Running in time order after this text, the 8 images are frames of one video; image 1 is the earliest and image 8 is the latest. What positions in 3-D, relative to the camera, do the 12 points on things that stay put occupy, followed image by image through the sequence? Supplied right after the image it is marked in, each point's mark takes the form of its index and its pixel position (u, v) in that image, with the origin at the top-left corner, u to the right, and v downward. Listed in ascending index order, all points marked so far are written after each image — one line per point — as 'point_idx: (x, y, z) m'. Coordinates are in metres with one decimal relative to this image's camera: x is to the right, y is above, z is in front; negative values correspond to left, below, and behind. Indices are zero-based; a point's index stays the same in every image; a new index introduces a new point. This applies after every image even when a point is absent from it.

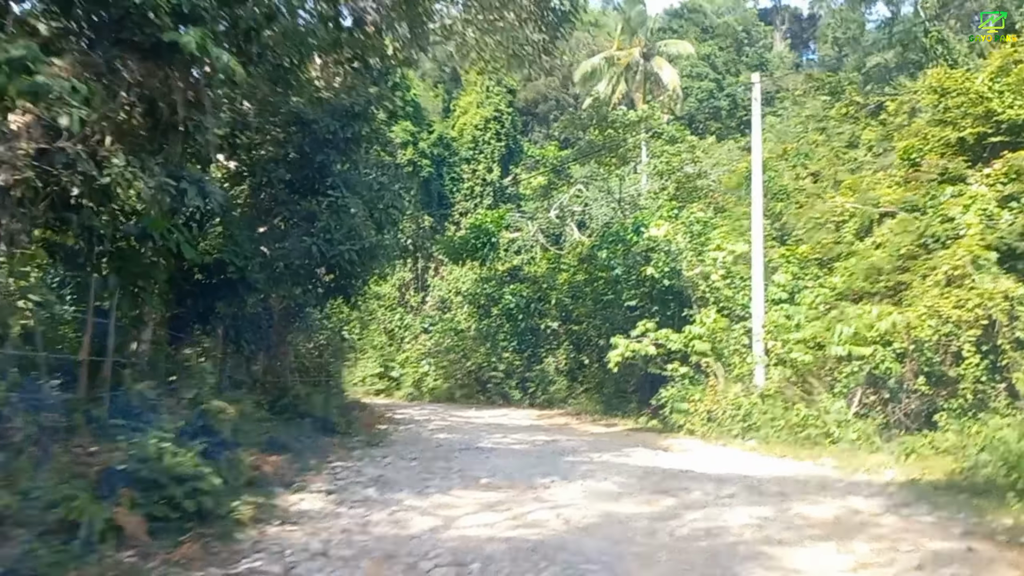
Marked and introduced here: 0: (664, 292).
0: (+2.8, 0.0, +15.4) m
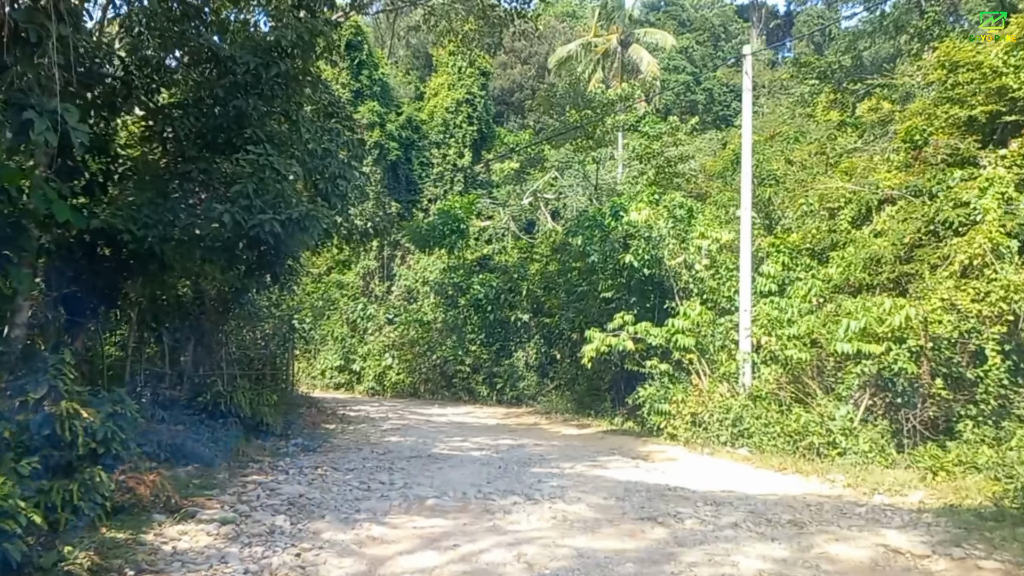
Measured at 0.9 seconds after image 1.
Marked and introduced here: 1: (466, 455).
0: (+2.2, +0.1, +14.2) m
1: (-0.5, -1.7, +8.8) m
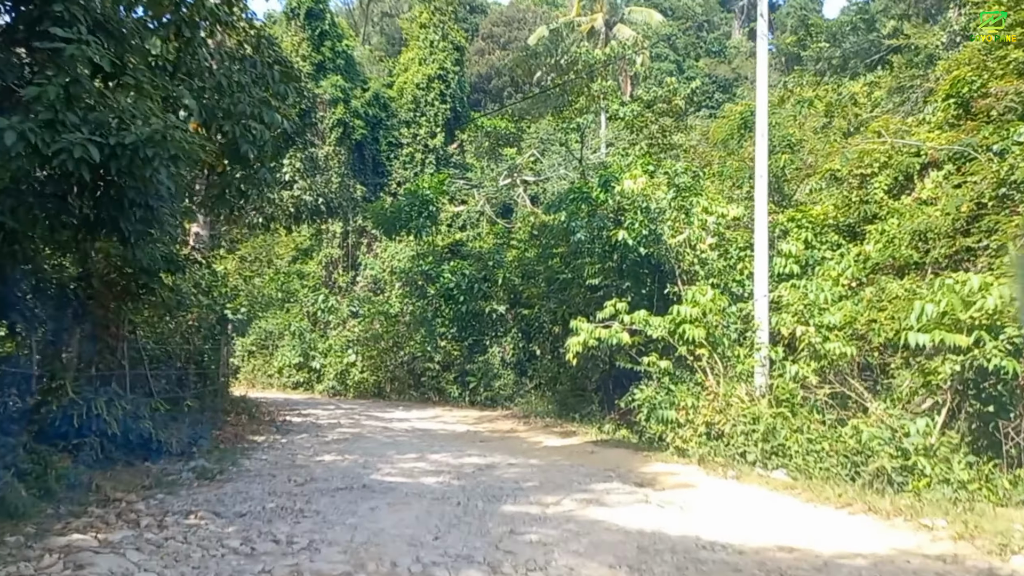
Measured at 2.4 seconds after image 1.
0: (+1.8, +0.4, +12.0) m
1: (-0.8, -1.5, +6.7) m
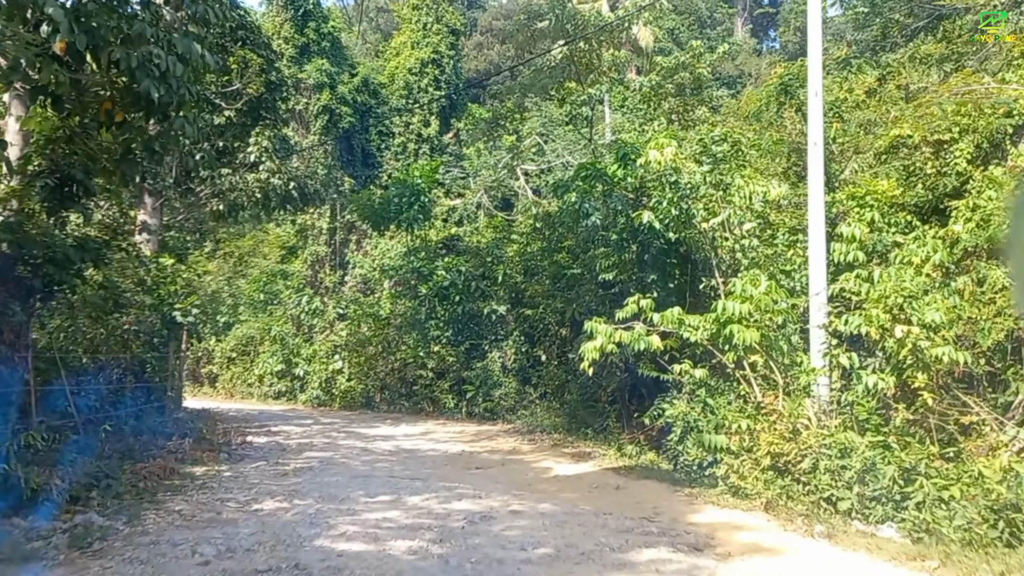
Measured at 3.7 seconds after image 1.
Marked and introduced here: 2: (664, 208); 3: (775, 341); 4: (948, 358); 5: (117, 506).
0: (+1.8, +0.4, +10.0) m
1: (-0.7, -1.5, +4.7) m
2: (+1.7, +0.9, +9.5) m
3: (+2.4, -0.5, +7.7) m
4: (+3.2, -0.5, +6.4) m
5: (-2.7, -1.5, +5.9) m
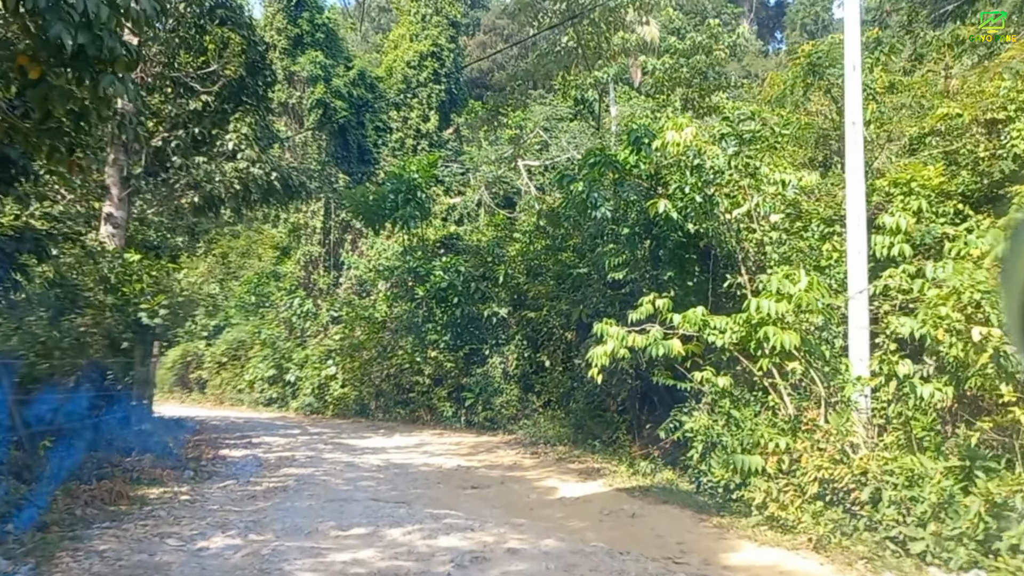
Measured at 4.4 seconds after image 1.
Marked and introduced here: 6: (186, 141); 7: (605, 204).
0: (+1.8, +0.5, +9.0) m
1: (-0.7, -1.4, +3.7) m
2: (+1.7, +0.9, +8.5) m
3: (+2.4, -0.5, +6.7) m
4: (+3.2, -0.5, +5.4) m
5: (-2.7, -1.5, +4.9) m
6: (-4.4, +2.0, +11.7) m
7: (+1.1, +0.9, +9.3) m
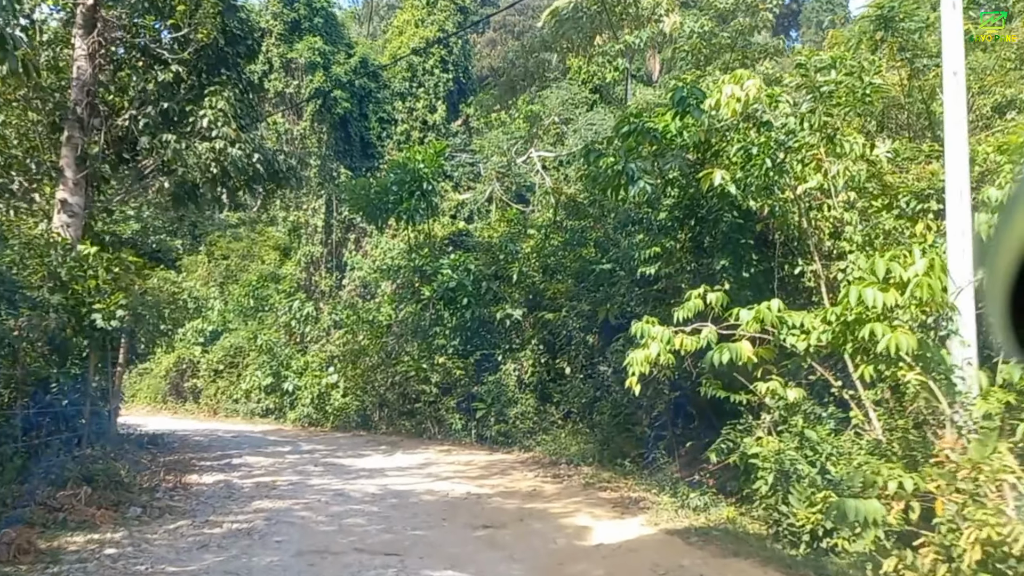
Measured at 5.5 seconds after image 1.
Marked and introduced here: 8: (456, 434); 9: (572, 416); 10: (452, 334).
0: (+2.0, +0.5, +7.5) m
1: (-0.6, -1.3, +2.1) m
2: (+1.8, +1.0, +7.0) m
3: (+2.5, -0.4, +5.1) m
4: (+3.3, -0.4, +3.8) m
5: (-2.6, -1.4, +3.4) m
6: (-4.2, +2.0, +10.2) m
7: (+1.2, +1.0, +7.7) m
8: (-1.0, -2.7, +15.6) m
9: (+0.9, -2.0, +13.0) m
10: (-1.1, -0.8, +15.5) m
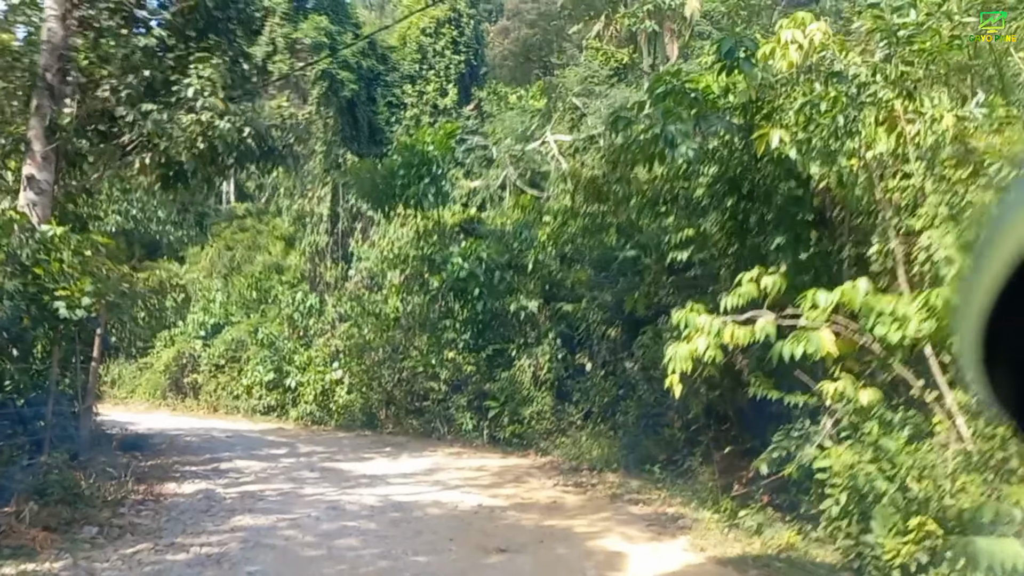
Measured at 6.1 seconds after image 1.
0: (+2.1, +0.6, +6.4) m
1: (-0.6, -1.2, +1.1) m
2: (+2.0, +1.1, +5.9) m
3: (+2.6, -0.3, +4.1) m
4: (+3.4, -0.3, +2.7) m
5: (-2.5, -1.3, +2.4) m
6: (-4.1, +2.1, +9.2) m
7: (+1.4, +1.1, +6.7) m
8: (-0.8, -2.5, +14.6) m
9: (+1.1, -1.8, +12.0) m
10: (-0.8, -0.7, +14.5) m
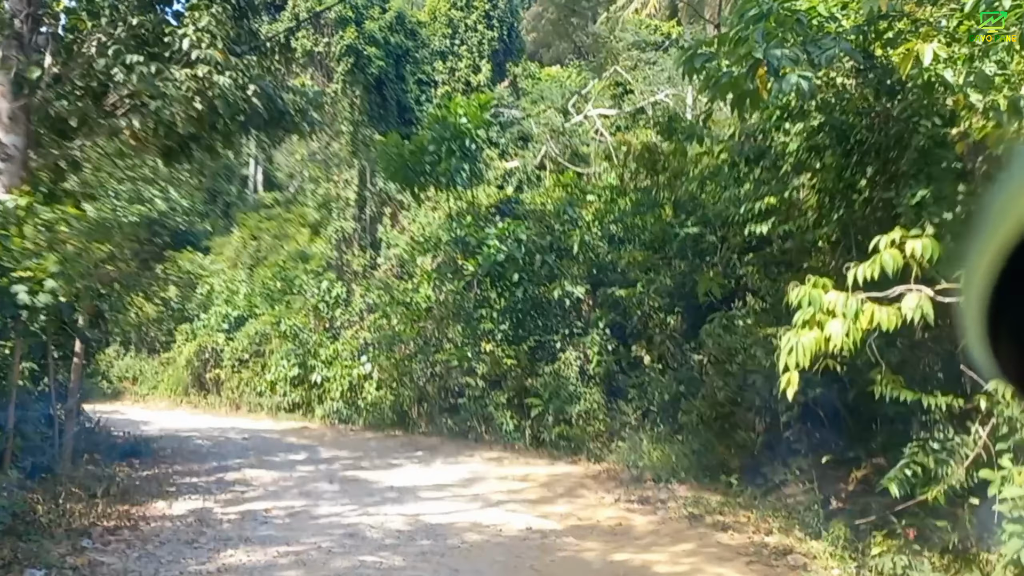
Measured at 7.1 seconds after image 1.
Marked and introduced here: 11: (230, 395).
0: (+2.5, +0.8, +4.9) m
1: (-0.4, -1.1, -0.2) m
2: (+2.3, +1.3, +4.4) m
3: (+2.9, -0.1, +2.6) m
4: (+3.6, -0.1, +1.2) m
5: (-2.3, -1.2, +1.1) m
6: (-3.6, +2.3, +7.9) m
7: (+1.7, +1.3, +5.2) m
8: (-0.1, -2.3, +13.2) m
9: (+1.7, -1.6, +10.5) m
10: (-0.2, -0.4, +13.1) m
11: (-6.2, -2.4, +18.8) m
